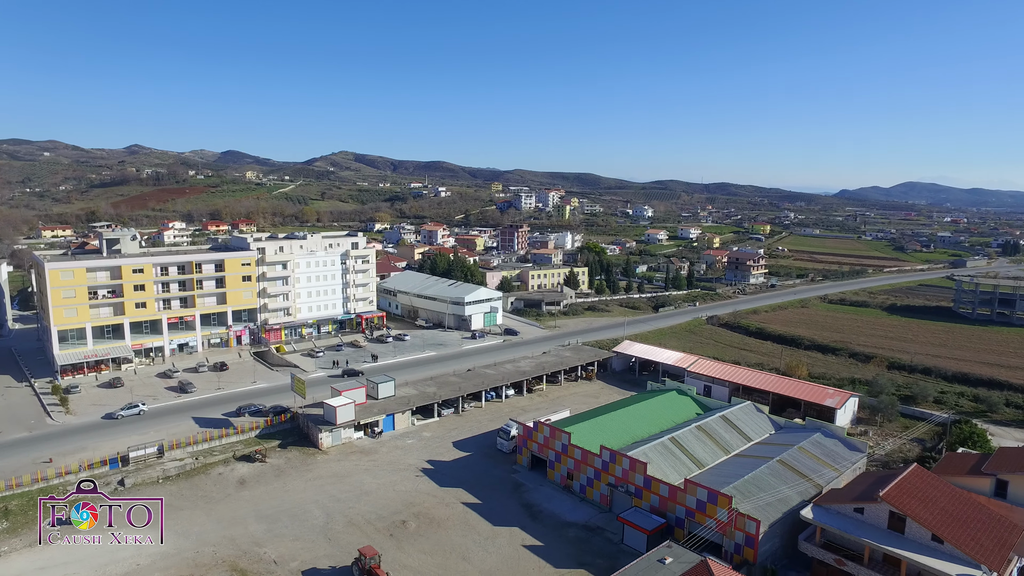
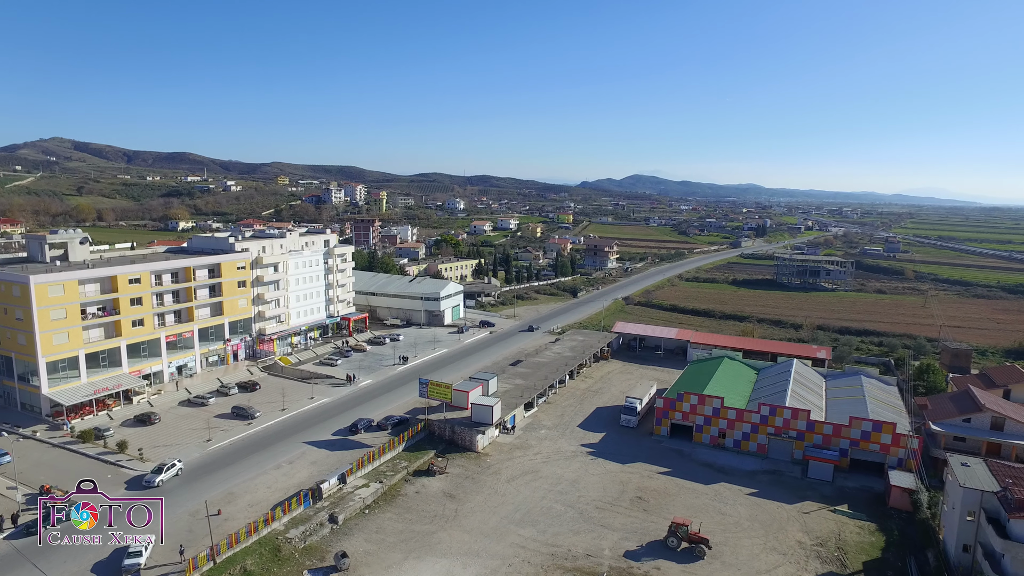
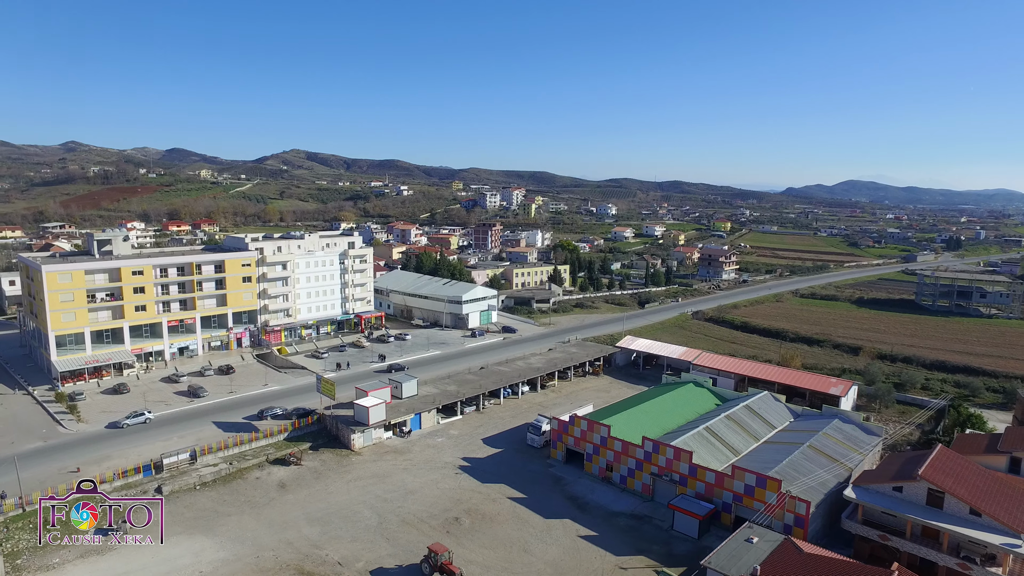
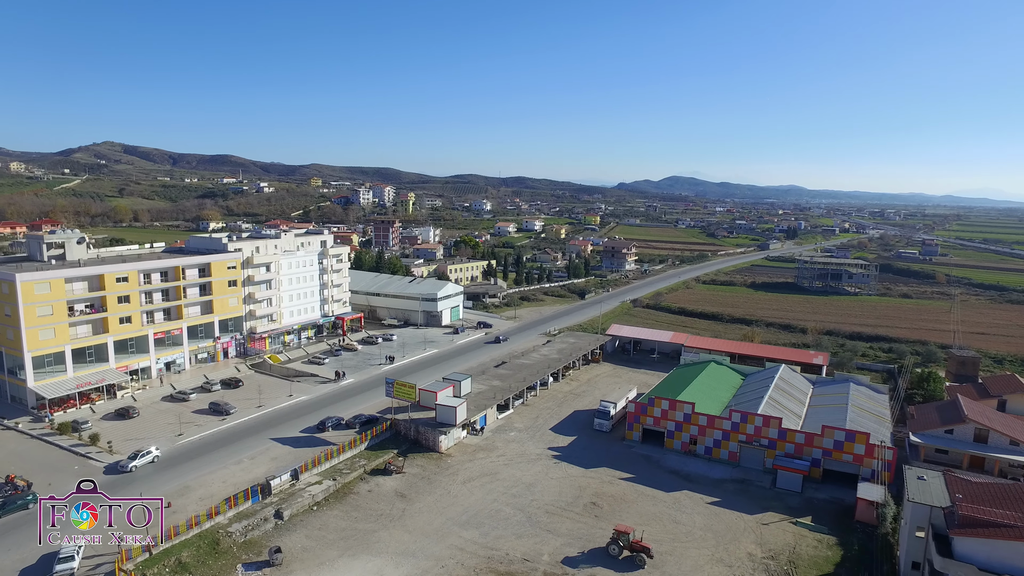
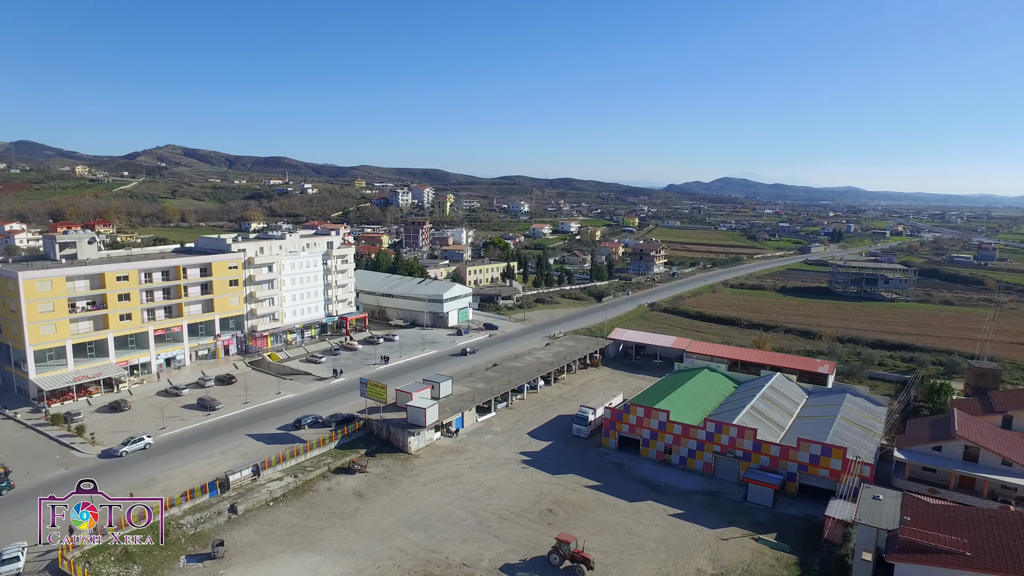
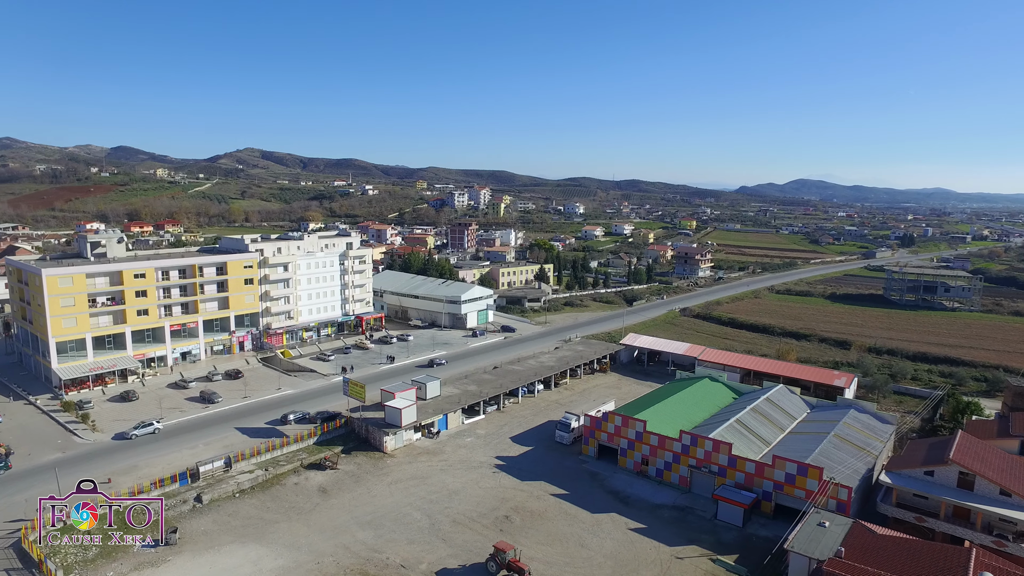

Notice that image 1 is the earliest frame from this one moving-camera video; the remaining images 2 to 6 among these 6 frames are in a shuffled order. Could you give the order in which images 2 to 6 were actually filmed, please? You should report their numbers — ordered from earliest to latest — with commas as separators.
3, 6, 5, 4, 2
